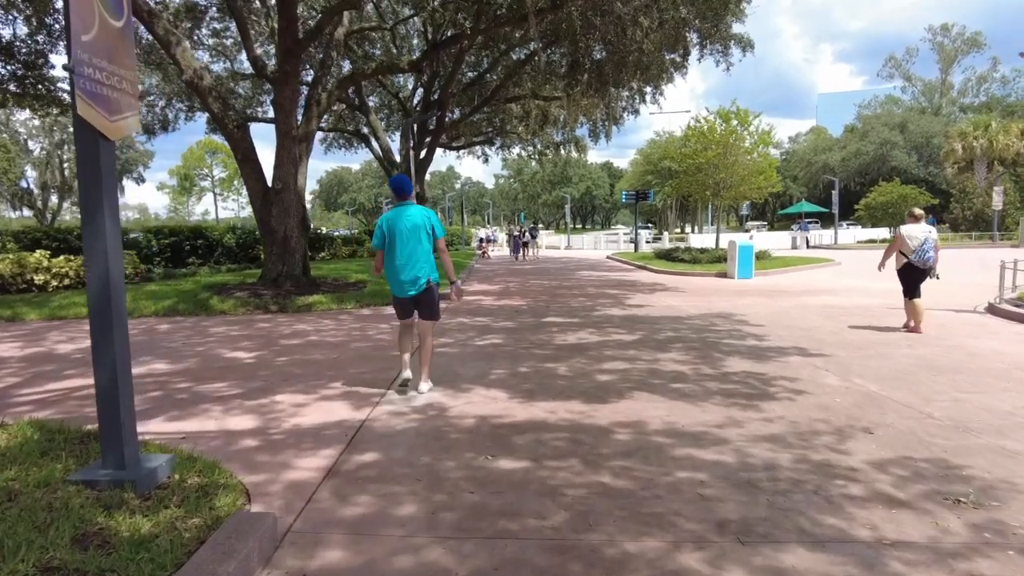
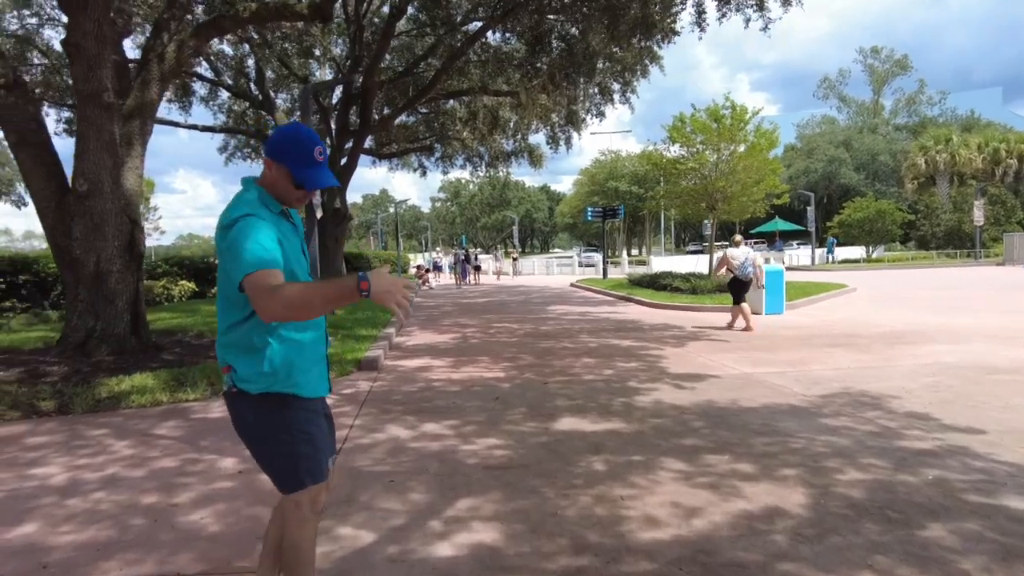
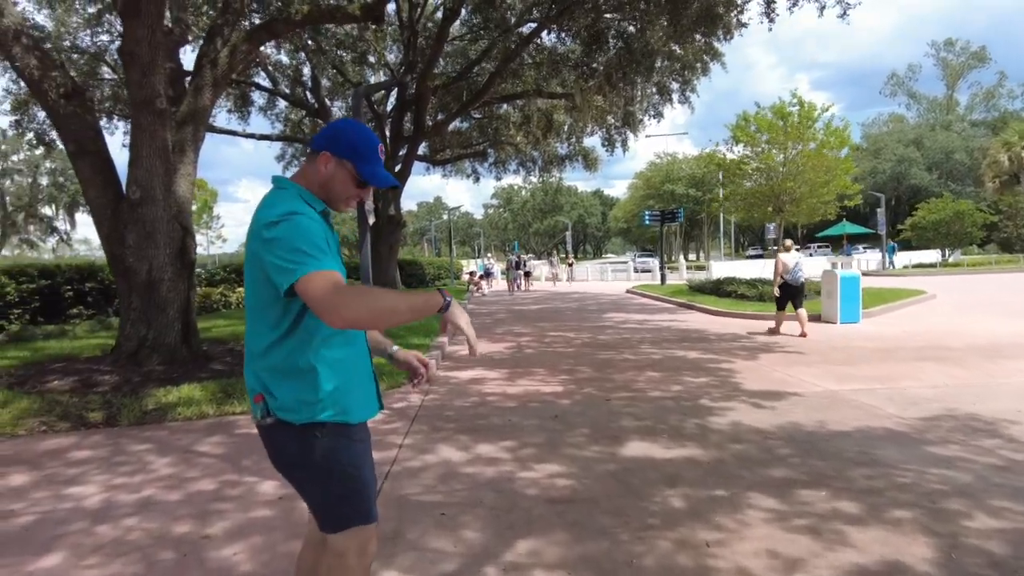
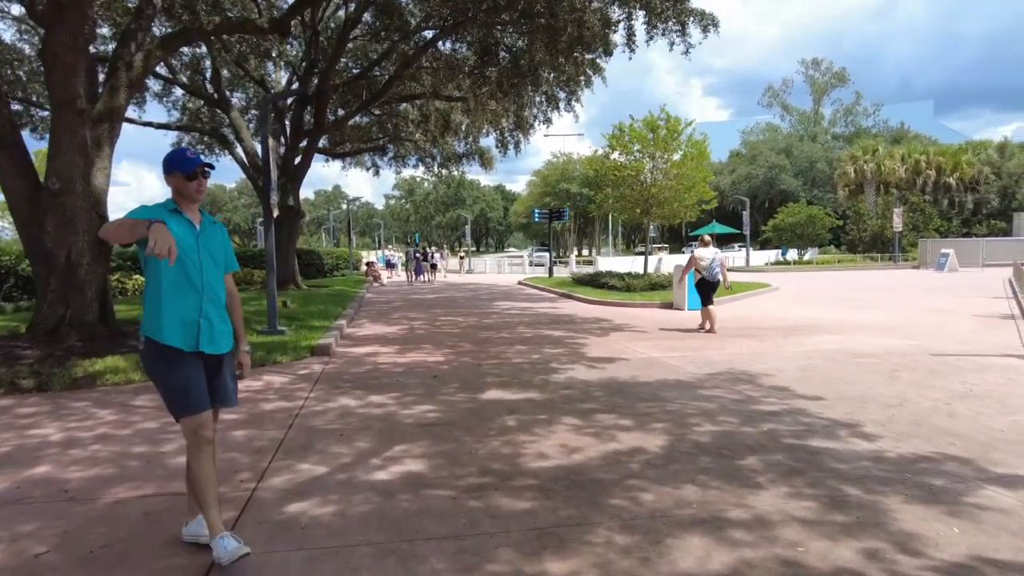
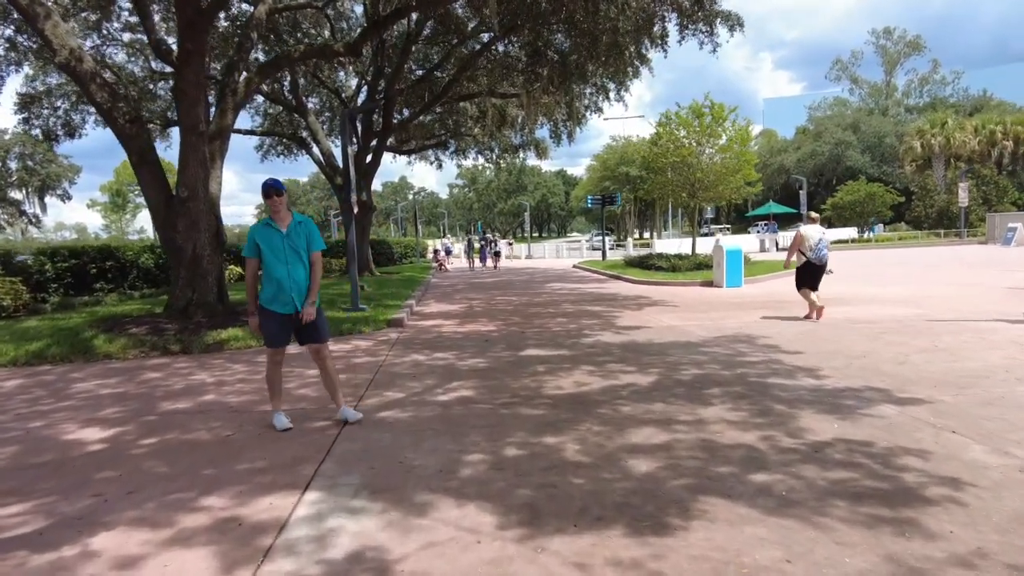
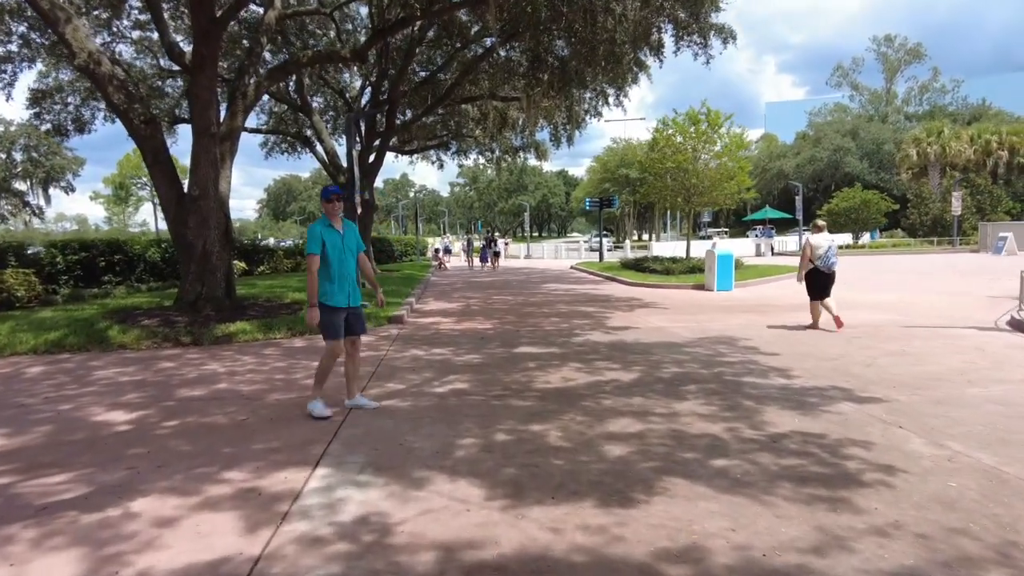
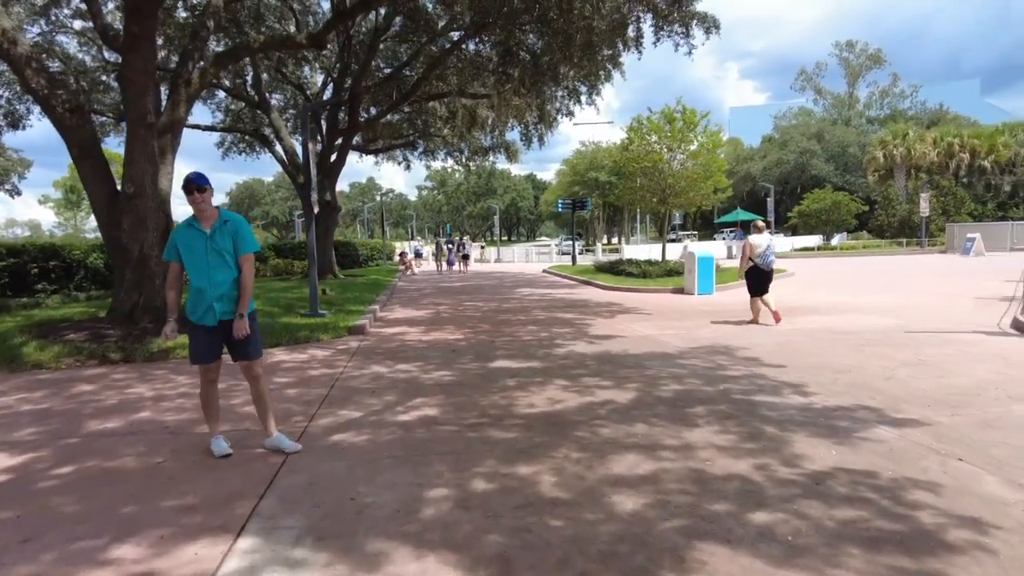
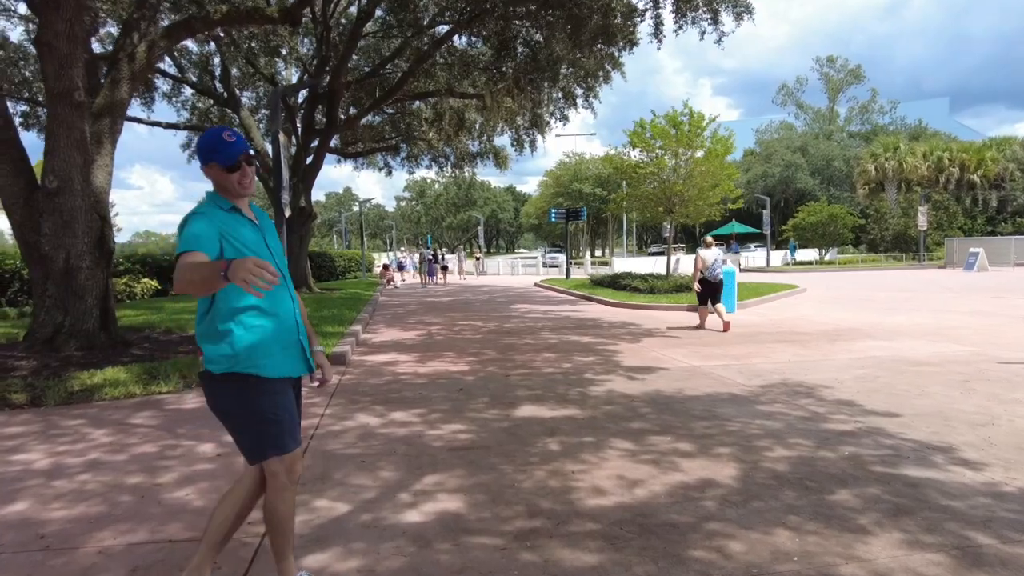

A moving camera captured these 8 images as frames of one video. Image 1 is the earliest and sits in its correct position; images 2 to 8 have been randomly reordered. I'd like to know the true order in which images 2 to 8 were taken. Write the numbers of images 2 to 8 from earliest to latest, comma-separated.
6, 5, 7, 4, 8, 2, 3
